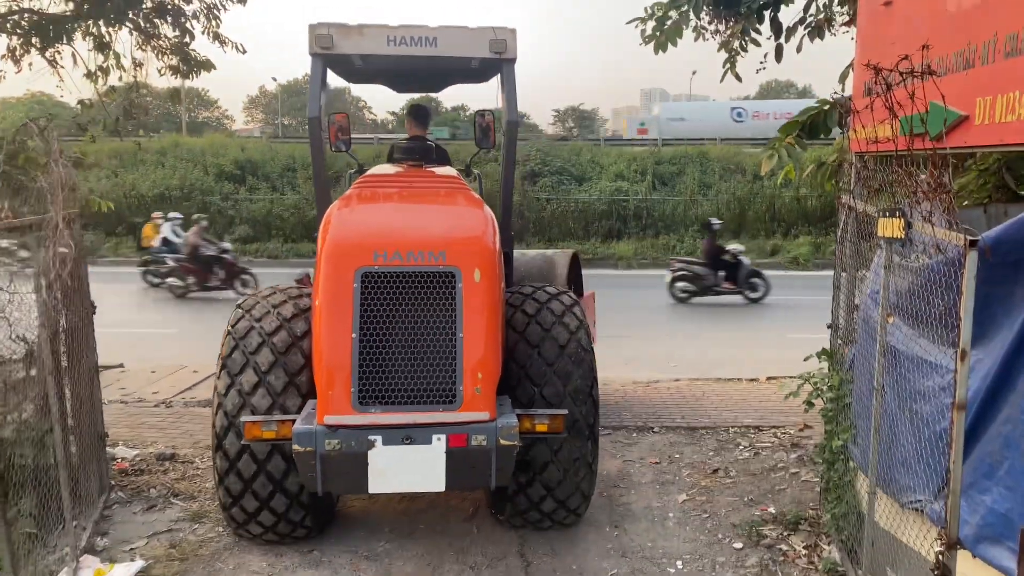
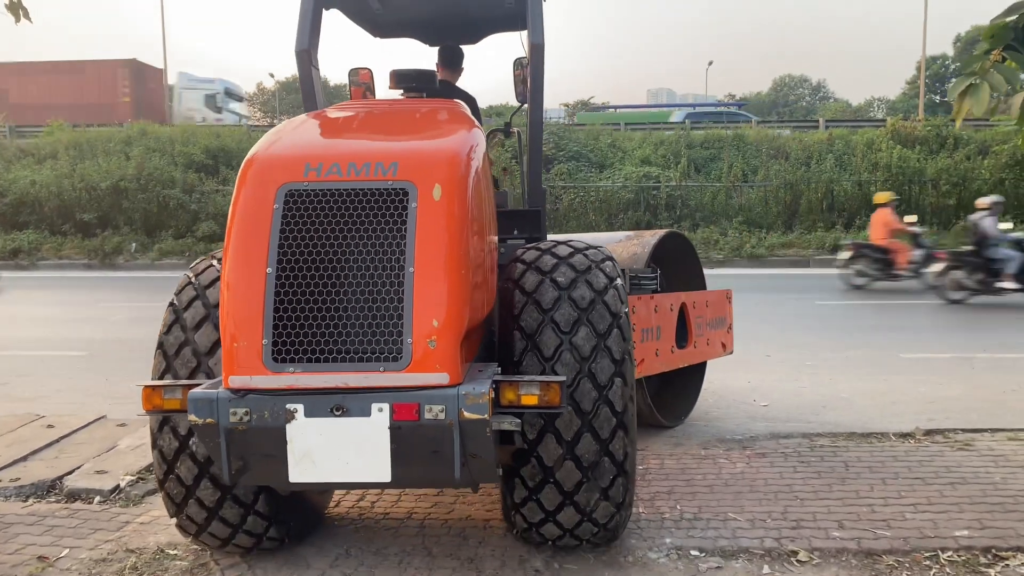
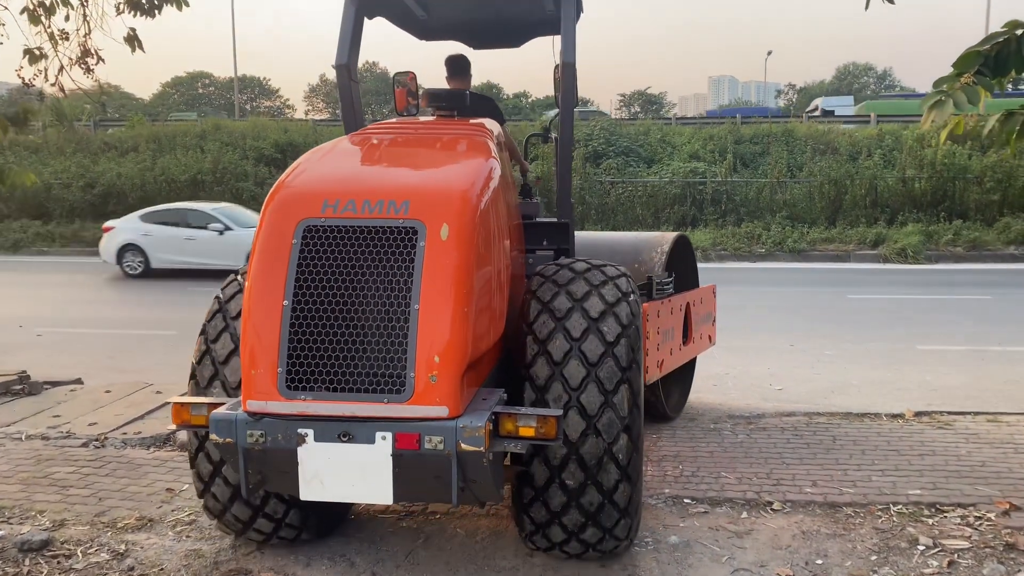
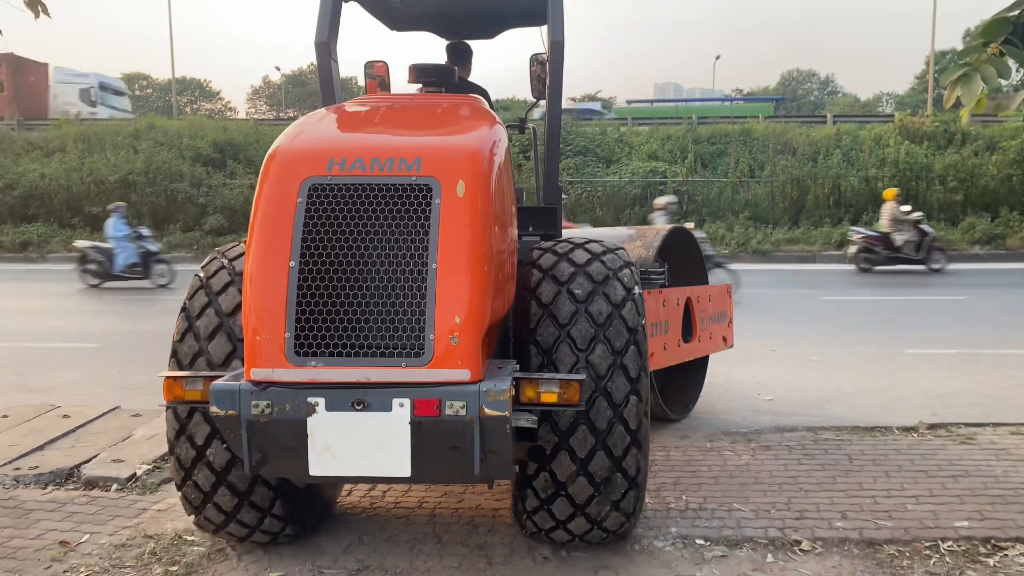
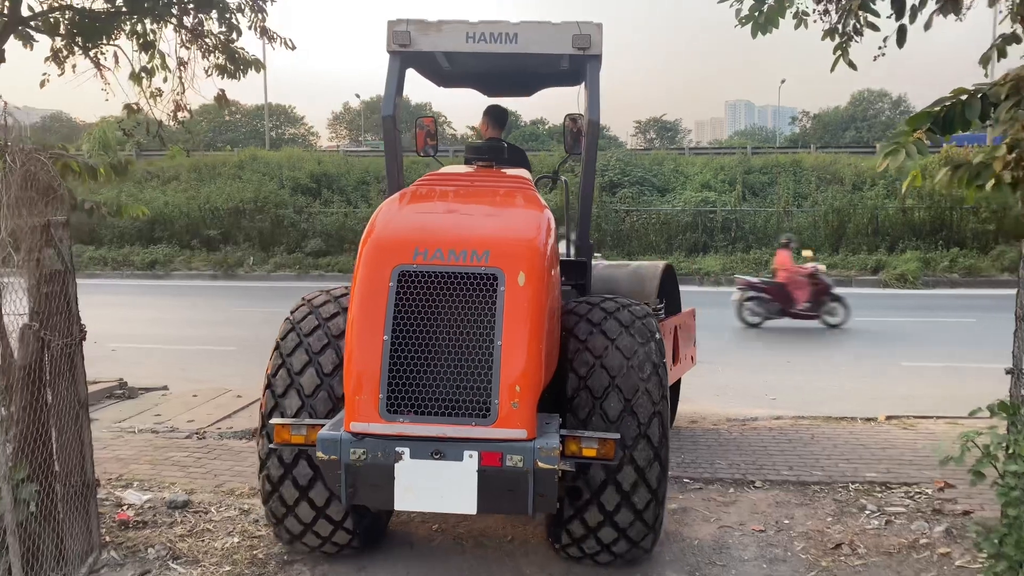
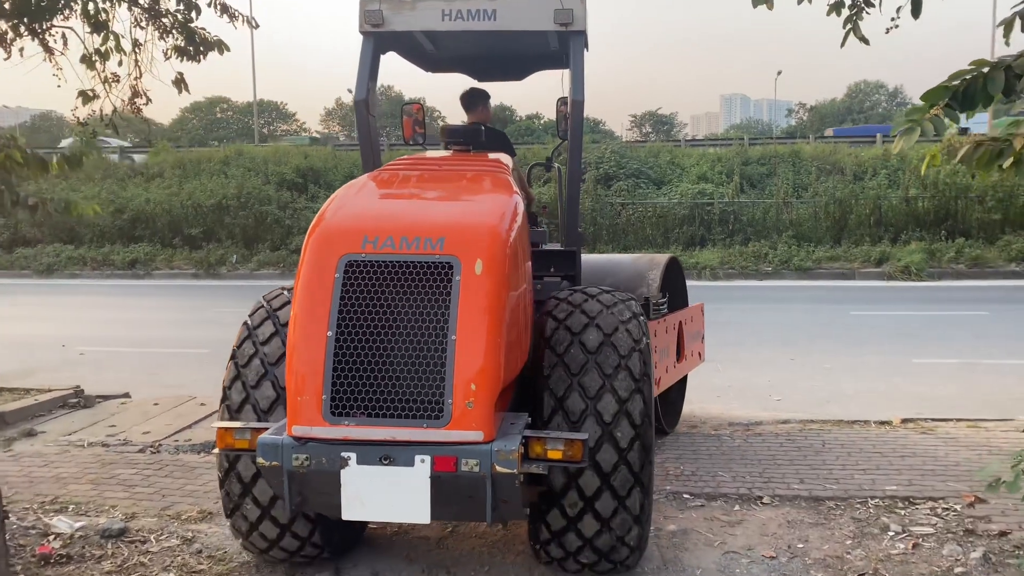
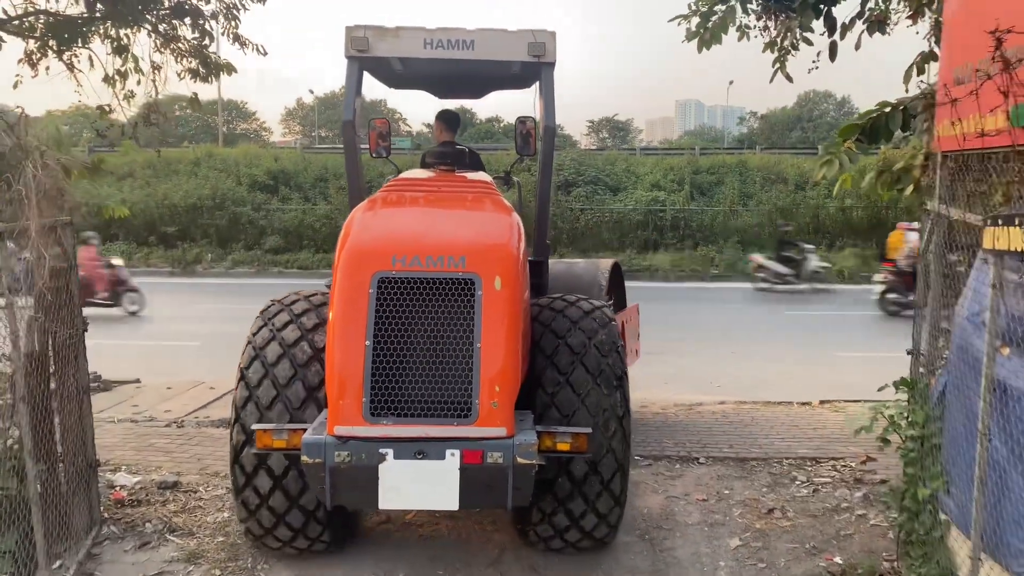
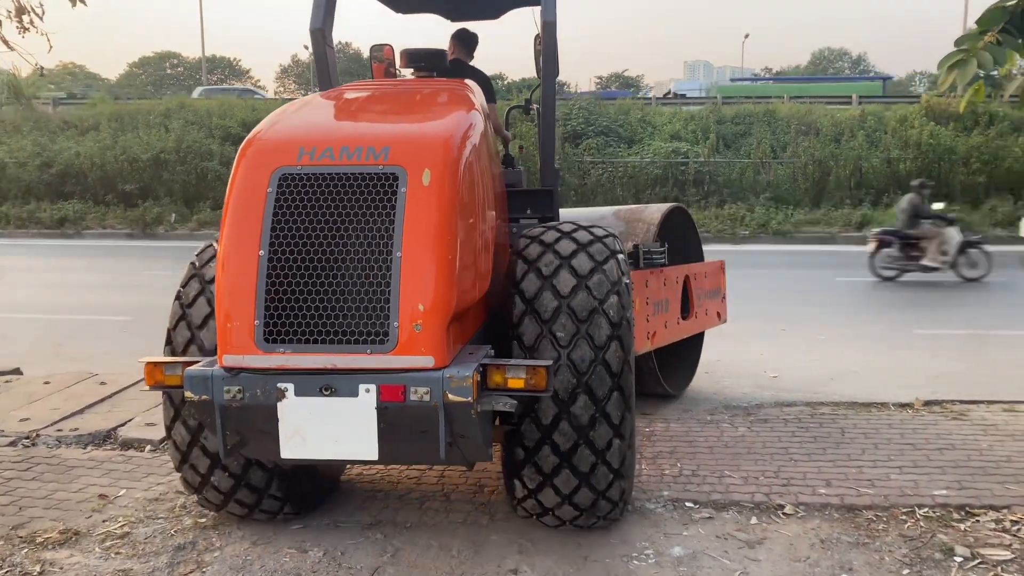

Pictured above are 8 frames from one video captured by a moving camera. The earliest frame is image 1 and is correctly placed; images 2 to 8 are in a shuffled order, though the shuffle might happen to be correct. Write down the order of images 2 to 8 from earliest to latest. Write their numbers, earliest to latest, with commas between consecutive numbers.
7, 5, 6, 3, 8, 4, 2
